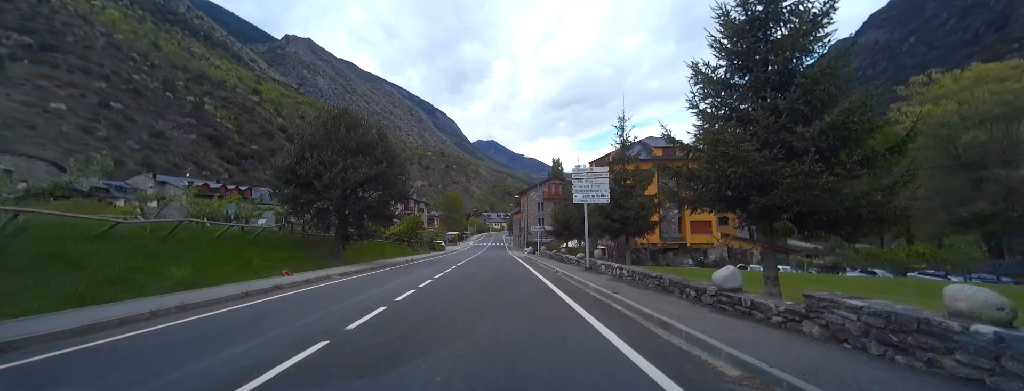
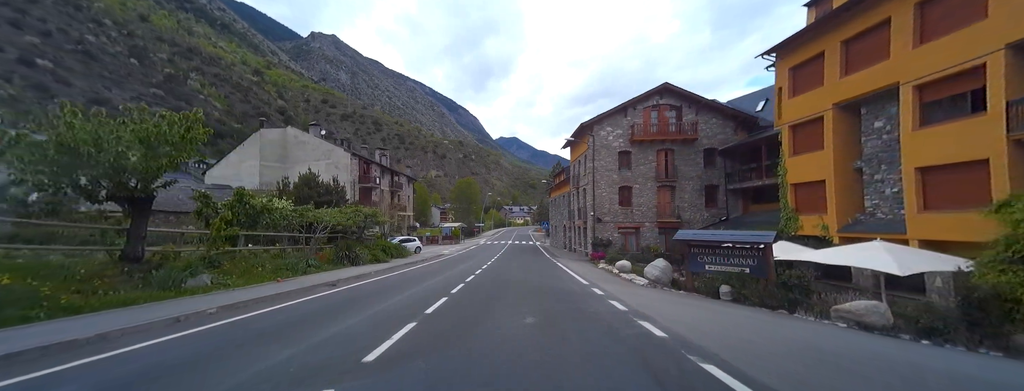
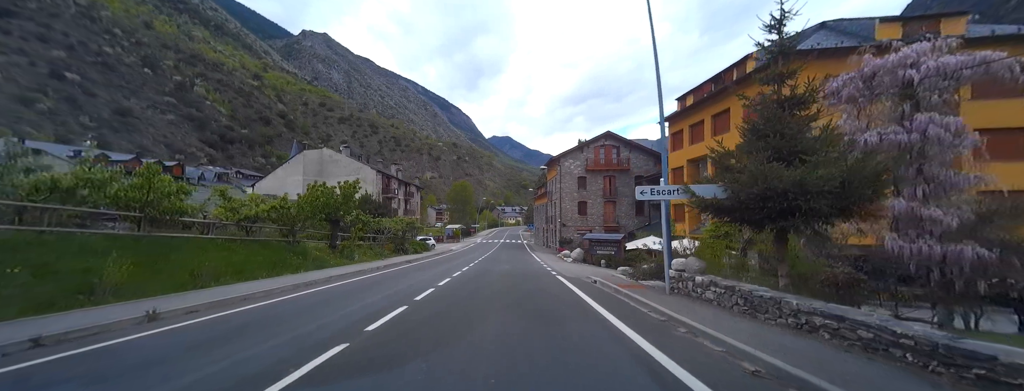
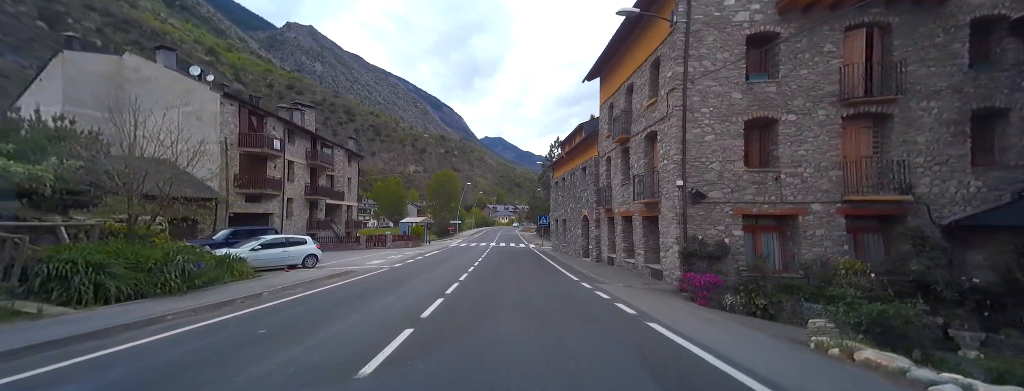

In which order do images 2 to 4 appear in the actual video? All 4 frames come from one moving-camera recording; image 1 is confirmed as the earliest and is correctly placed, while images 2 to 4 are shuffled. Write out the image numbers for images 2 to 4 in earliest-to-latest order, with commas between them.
3, 2, 4
